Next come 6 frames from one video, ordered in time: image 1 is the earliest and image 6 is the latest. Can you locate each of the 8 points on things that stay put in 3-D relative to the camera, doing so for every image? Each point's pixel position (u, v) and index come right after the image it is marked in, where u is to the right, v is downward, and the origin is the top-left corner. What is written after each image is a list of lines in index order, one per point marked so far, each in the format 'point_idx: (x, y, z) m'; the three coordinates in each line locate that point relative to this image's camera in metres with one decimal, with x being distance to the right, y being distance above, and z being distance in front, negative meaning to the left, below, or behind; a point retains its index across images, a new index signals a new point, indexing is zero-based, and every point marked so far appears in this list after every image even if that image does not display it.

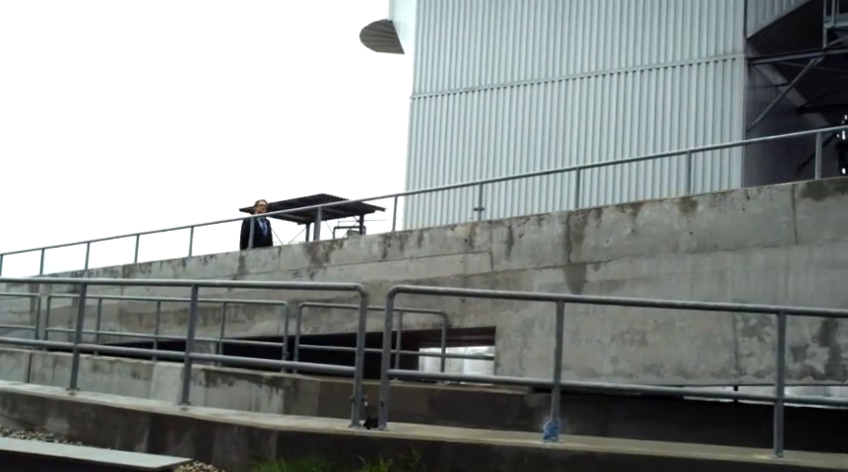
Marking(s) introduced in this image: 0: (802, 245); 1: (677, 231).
0: (+4.0, -0.1, +14.6) m
1: (+2.9, +0.1, +15.6) m
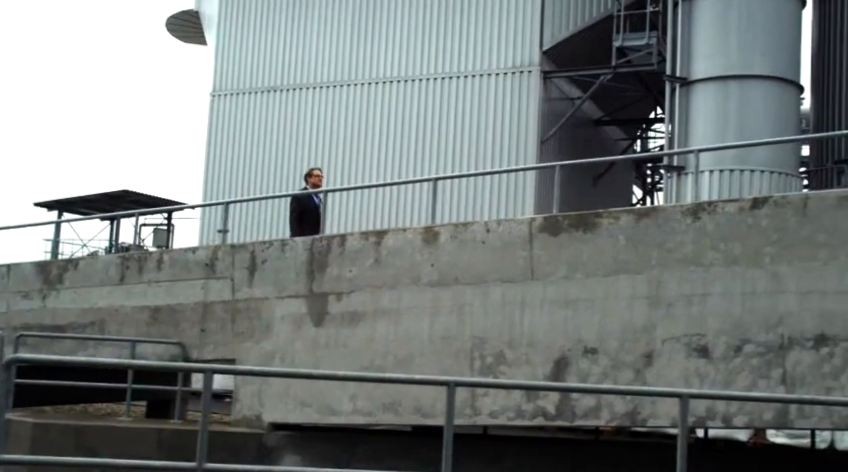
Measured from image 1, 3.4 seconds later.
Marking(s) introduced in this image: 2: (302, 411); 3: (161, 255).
0: (+1.2, -0.5, +14.4) m
1: (-0.1, -0.3, +15.2) m
2: (-1.4, -2.0, +15.7) m
3: (-3.3, -0.2, +17.3) m
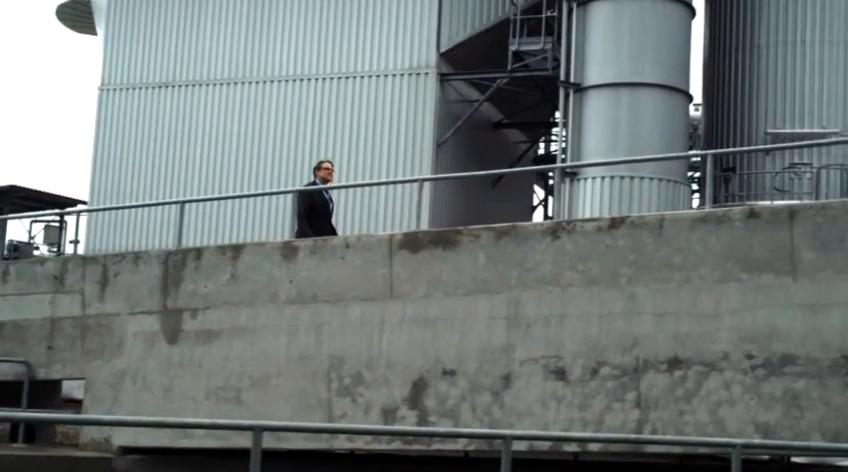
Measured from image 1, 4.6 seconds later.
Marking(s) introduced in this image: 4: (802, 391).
0: (-0.3, -0.6, +13.9) m
1: (-1.6, -0.5, +14.6) m
2: (-3.0, -2.2, +15.0) m
3: (-5.0, -0.4, +16.5) m
4: (+3.3, -1.4, +12.0) m
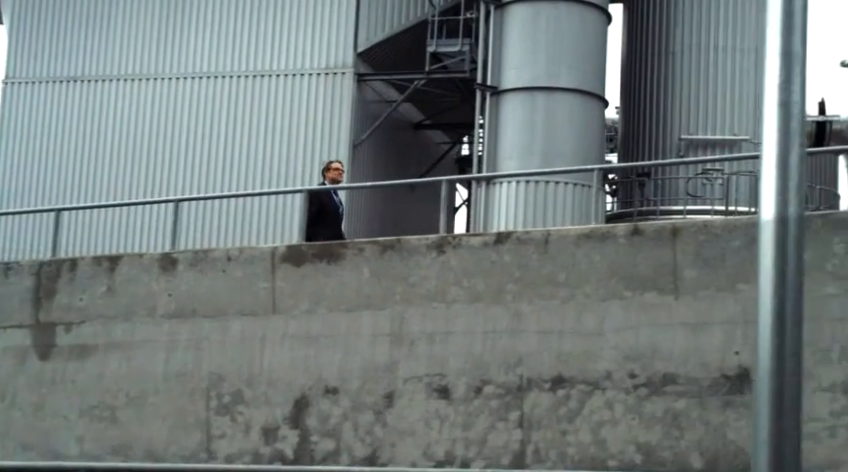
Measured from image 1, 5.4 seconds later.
0: (-1.4, -0.8, +13.5) m
1: (-2.8, -0.6, +14.2) m
2: (-4.2, -2.3, +14.4) m
3: (-6.3, -0.5, +15.9) m
4: (+2.2, -1.5, +11.8) m
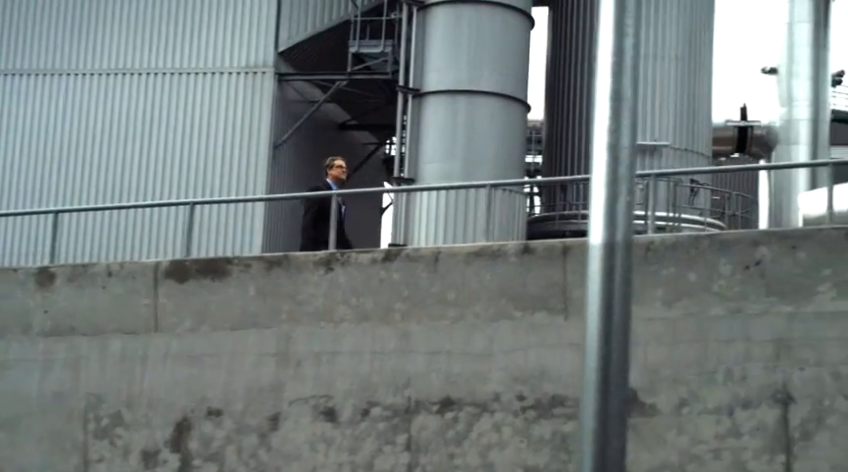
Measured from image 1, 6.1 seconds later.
0: (-2.5, -0.9, +13.1) m
1: (-3.9, -0.7, +13.7) m
2: (-5.3, -2.4, +13.9) m
3: (-7.5, -0.6, +15.2) m
4: (+1.2, -1.7, +11.6) m
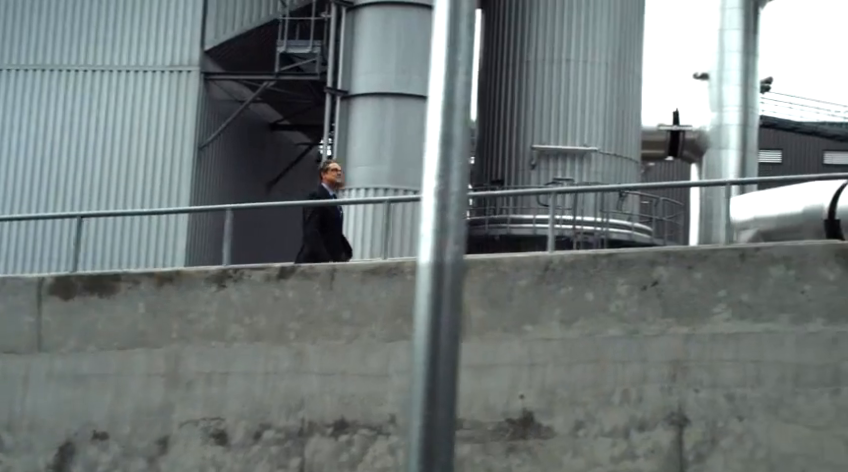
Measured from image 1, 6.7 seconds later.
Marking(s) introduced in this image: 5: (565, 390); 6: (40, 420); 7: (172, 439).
0: (-3.5, -1.1, +12.6) m
1: (-4.9, -0.9, +13.2) m
2: (-6.3, -2.6, +13.3) m
3: (-8.5, -0.8, +14.5) m
4: (+0.3, -1.8, +11.3) m
5: (+1.1, -1.2, +11.0) m
6: (-3.5, -1.7, +12.5) m
7: (-2.2, -1.8, +12.0) m
